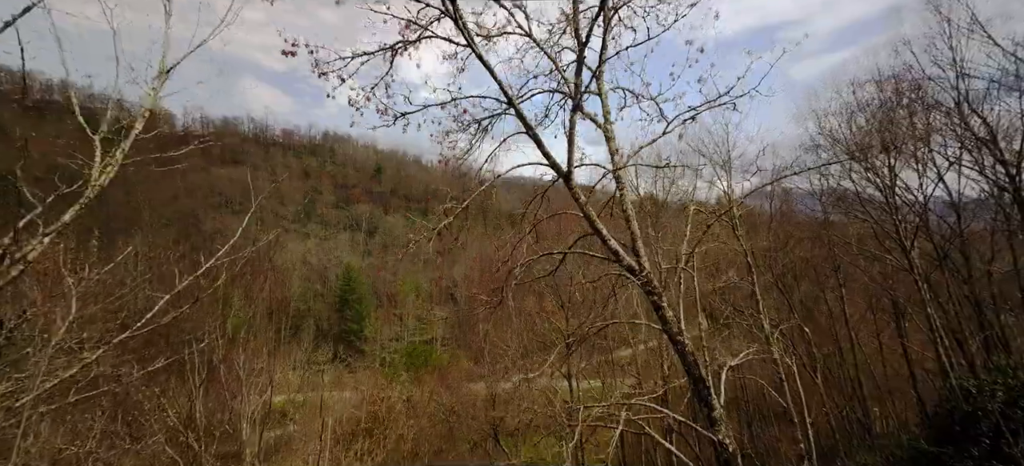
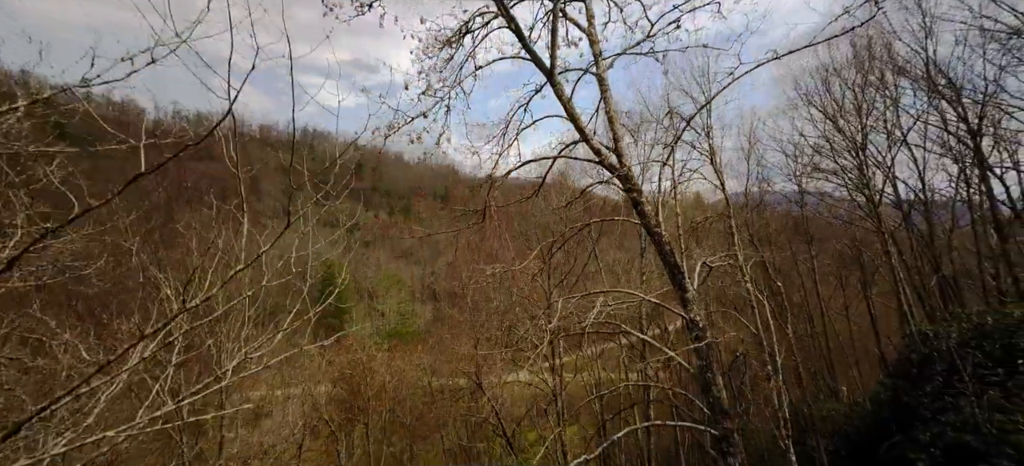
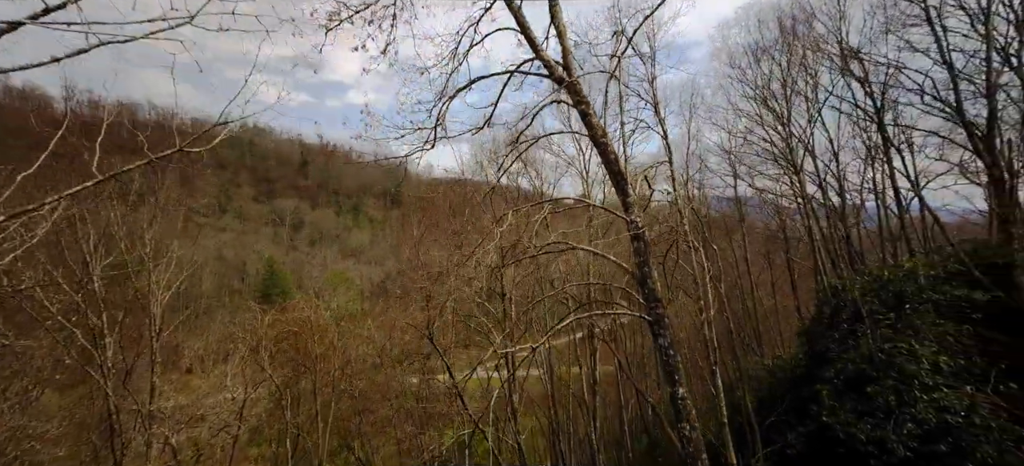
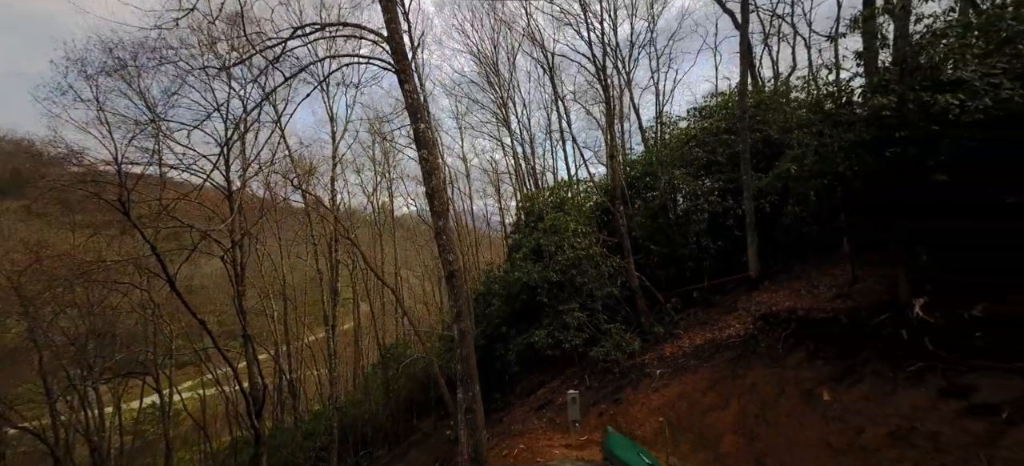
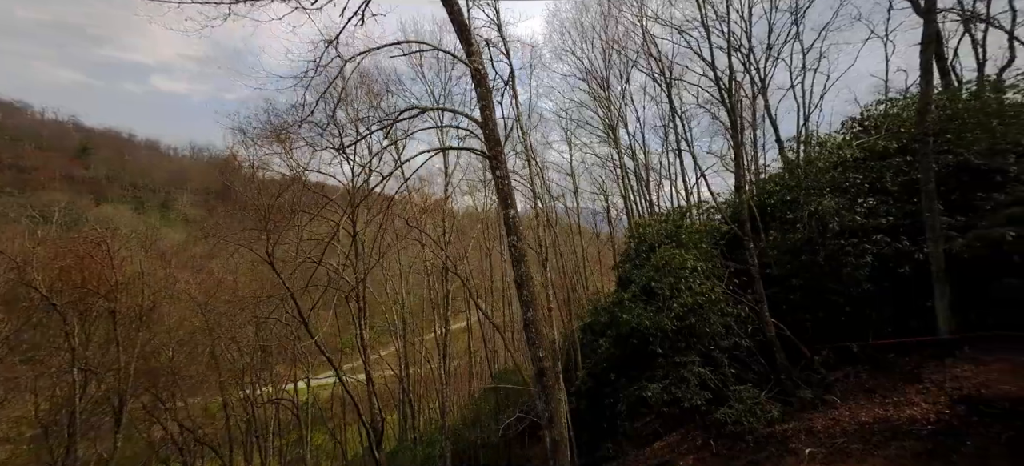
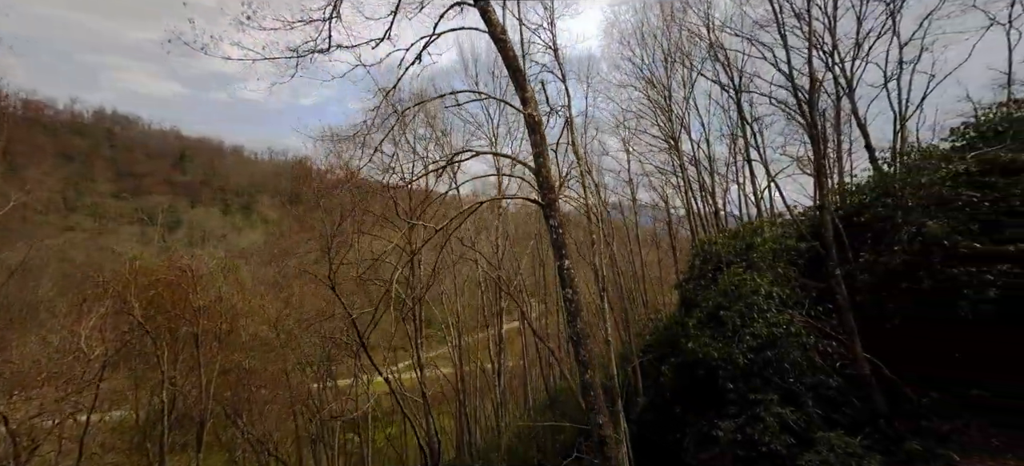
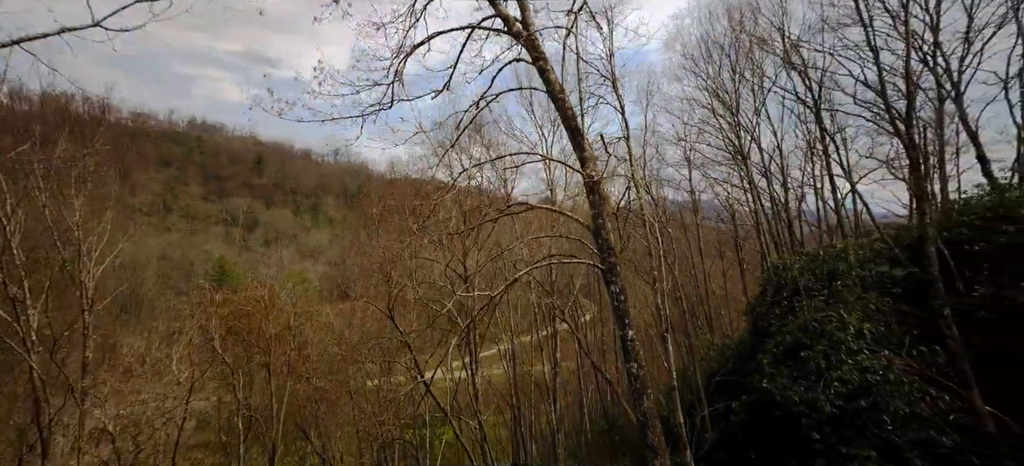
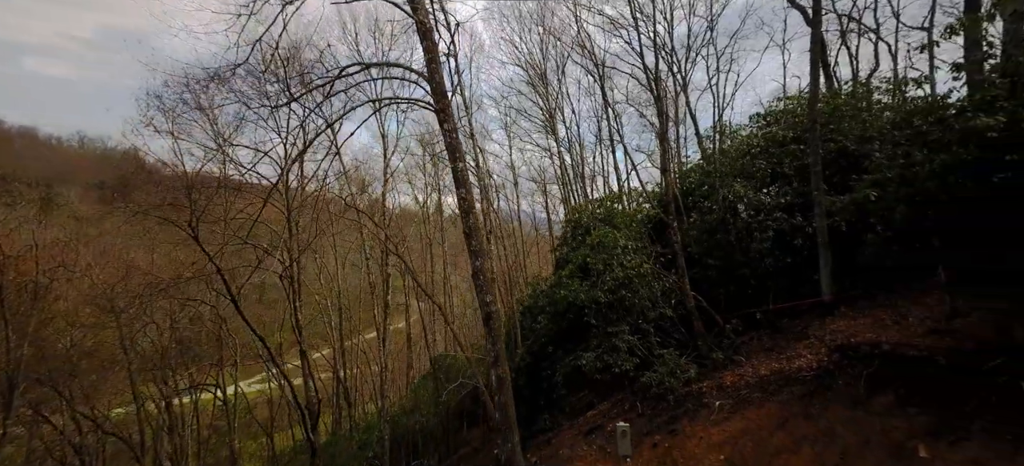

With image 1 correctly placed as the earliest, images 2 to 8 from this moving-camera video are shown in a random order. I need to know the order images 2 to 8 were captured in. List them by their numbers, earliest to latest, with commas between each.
2, 3, 7, 6, 5, 8, 4
